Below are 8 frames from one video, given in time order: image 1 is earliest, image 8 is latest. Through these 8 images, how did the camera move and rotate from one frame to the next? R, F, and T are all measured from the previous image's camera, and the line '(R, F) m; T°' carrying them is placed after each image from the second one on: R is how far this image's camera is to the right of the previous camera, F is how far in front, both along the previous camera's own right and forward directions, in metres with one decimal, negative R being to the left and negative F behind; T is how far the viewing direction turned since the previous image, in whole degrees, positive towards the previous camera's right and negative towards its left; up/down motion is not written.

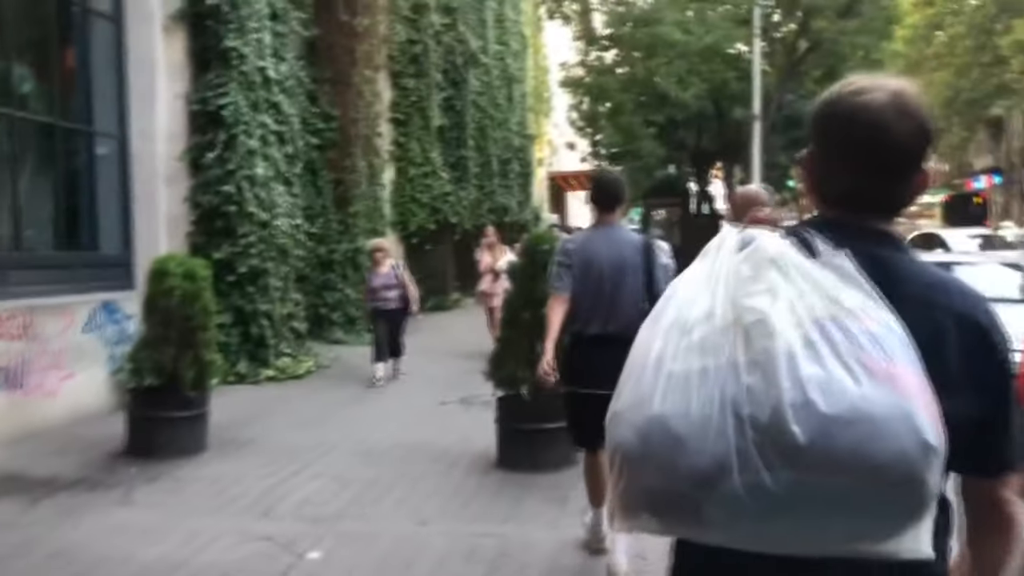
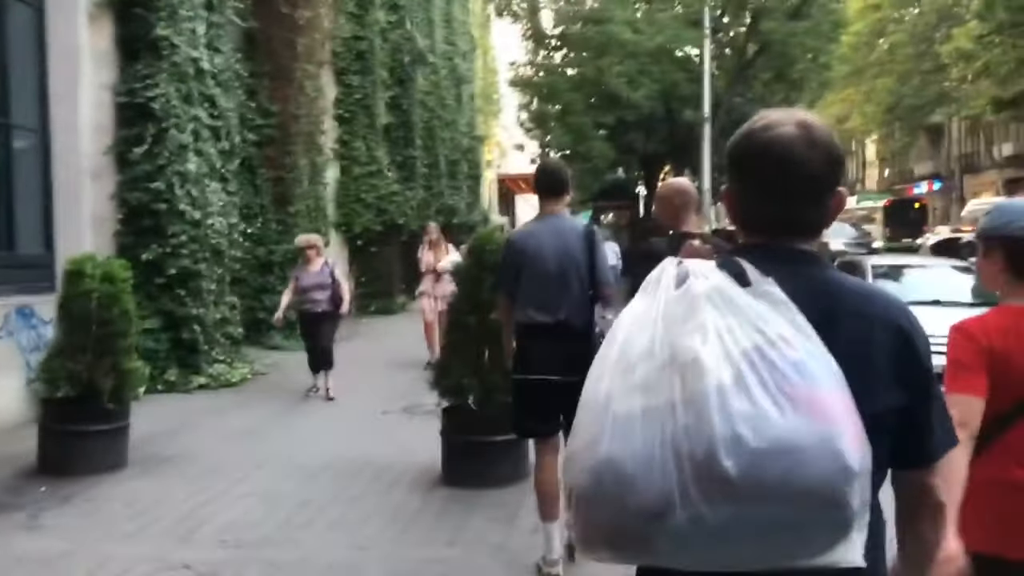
(0.0, +0.5) m; +3°
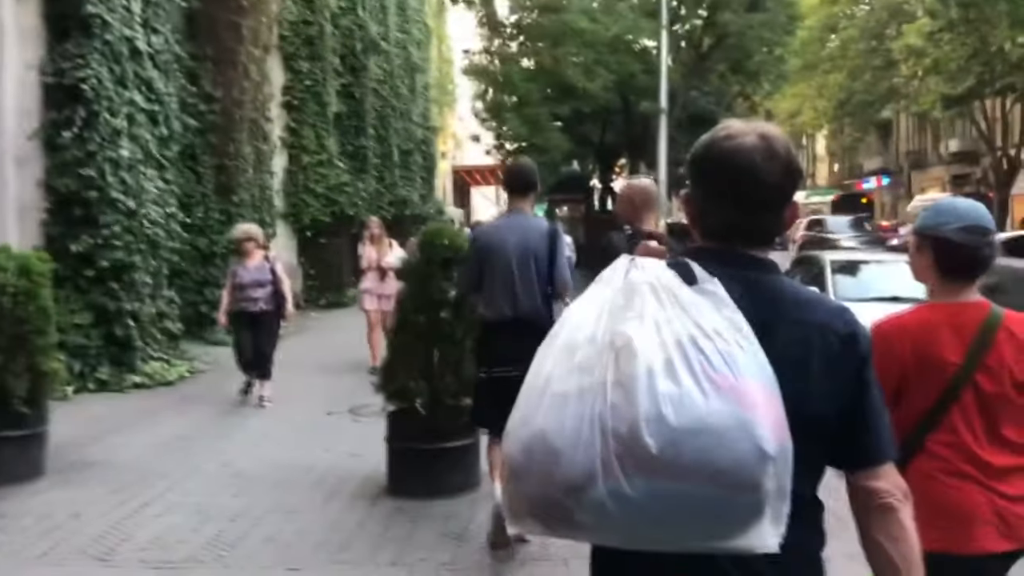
(0.0, +0.5) m; +3°
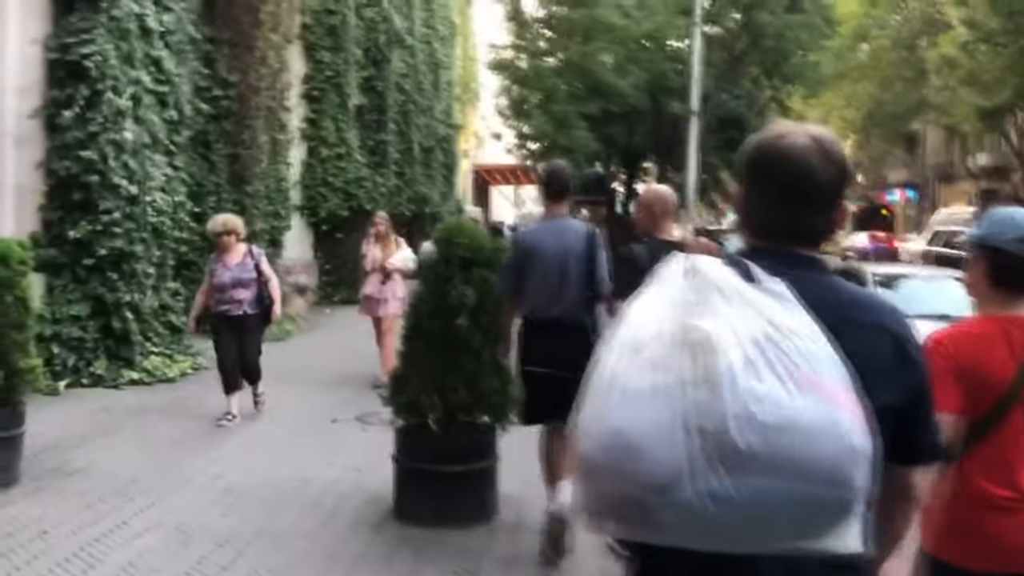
(-0.1, +0.8) m; -1°
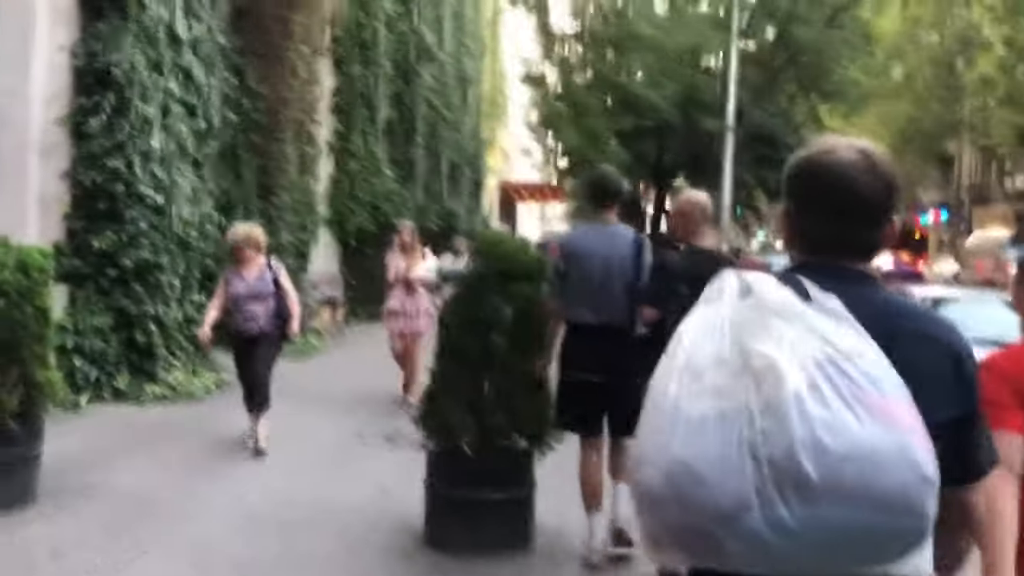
(-0.1, +0.4) m; -2°
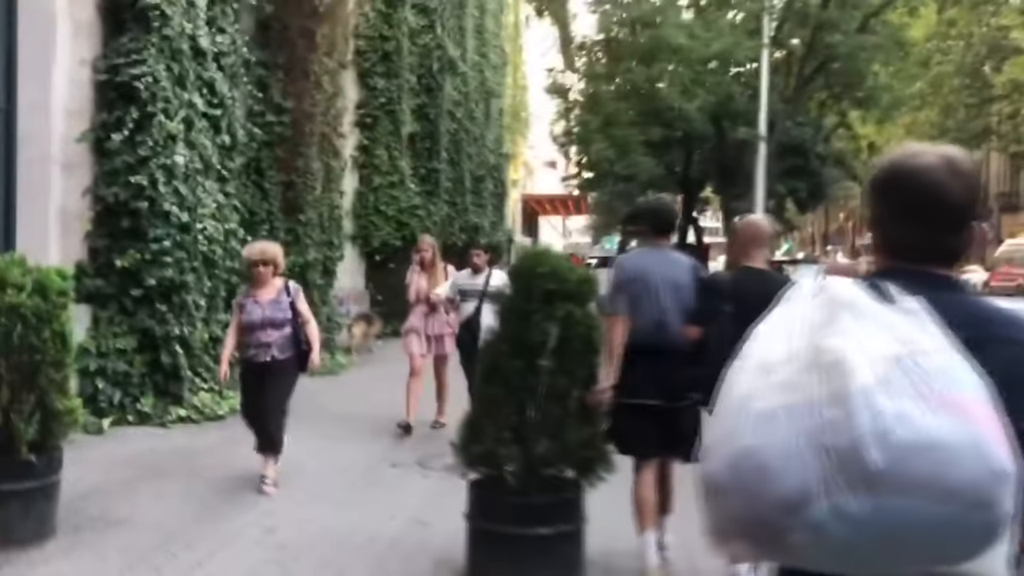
(-0.2, +0.4) m; -1°
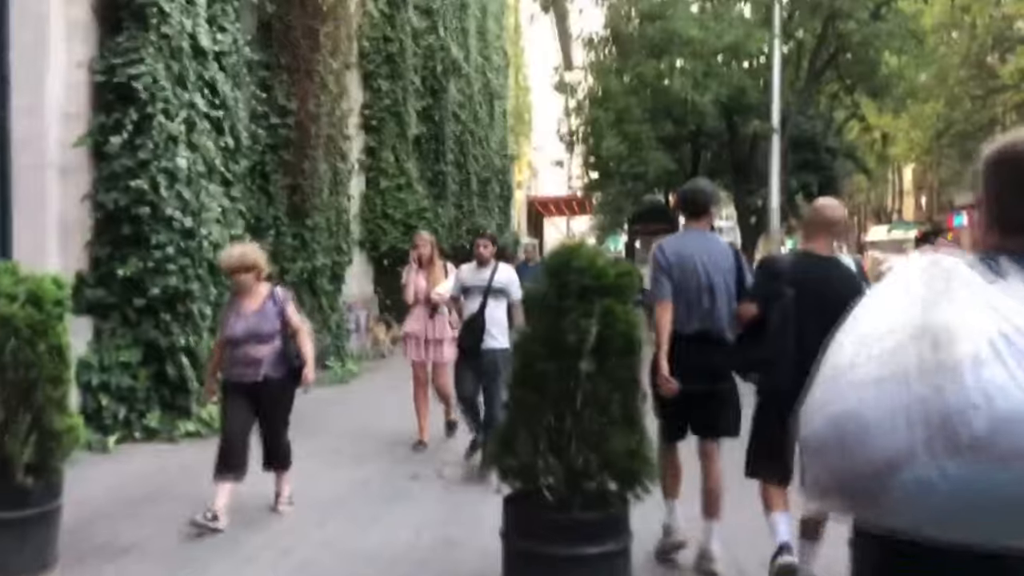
(-0.2, +0.5) m; 0°
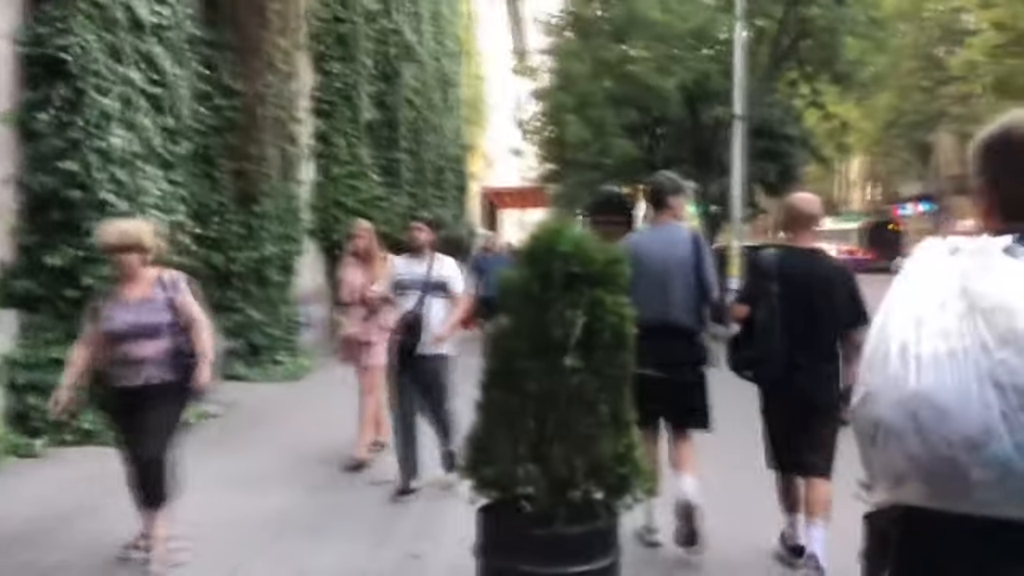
(-0.1, +0.6) m; +3°
